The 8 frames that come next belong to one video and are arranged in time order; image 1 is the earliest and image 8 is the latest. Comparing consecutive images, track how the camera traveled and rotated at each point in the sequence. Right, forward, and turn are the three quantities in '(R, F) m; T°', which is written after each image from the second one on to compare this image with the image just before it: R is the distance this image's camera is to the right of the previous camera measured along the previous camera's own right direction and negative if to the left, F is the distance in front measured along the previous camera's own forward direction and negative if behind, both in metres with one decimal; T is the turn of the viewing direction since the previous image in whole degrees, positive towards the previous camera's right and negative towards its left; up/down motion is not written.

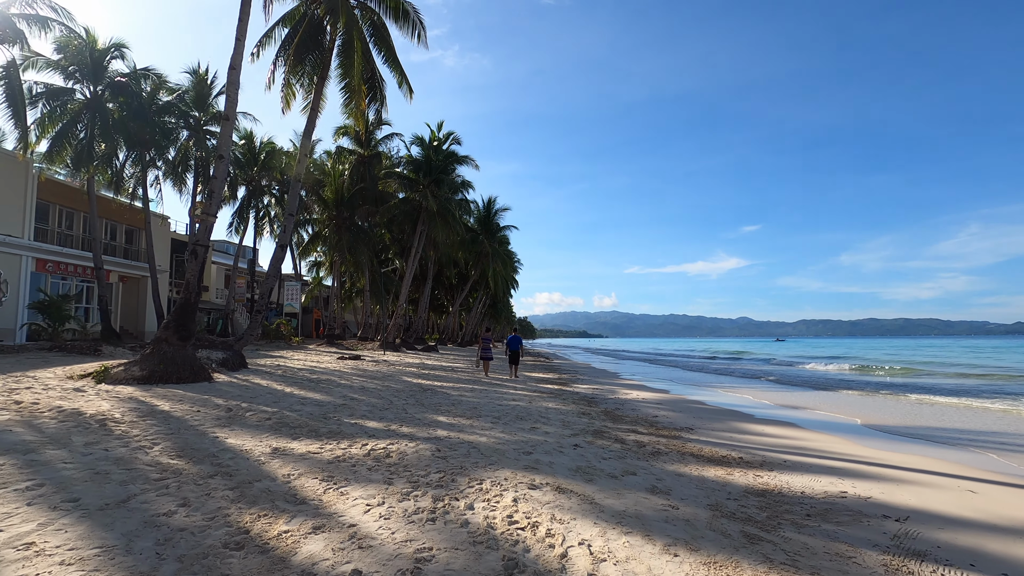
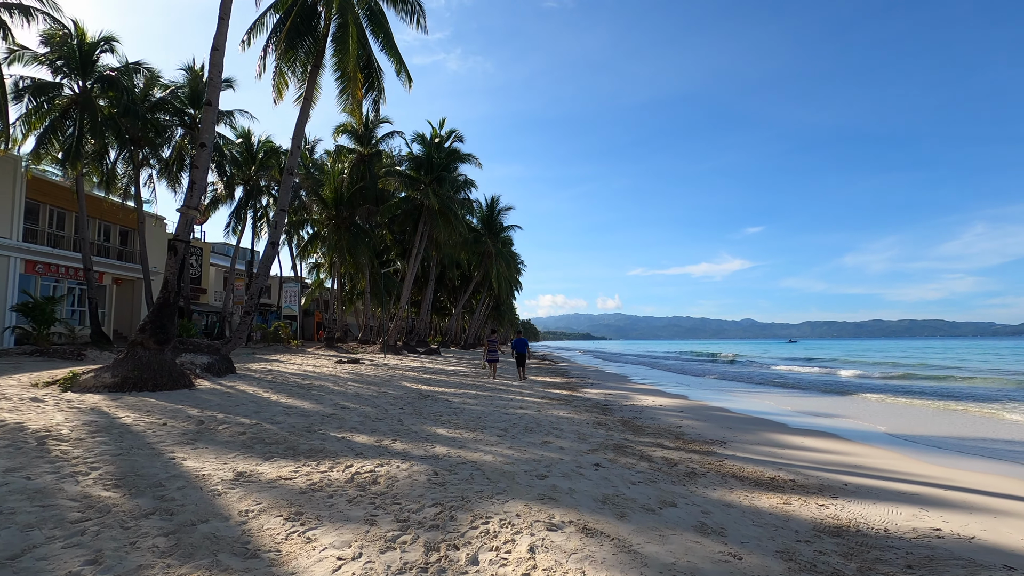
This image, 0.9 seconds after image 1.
(-0.1, +0.9) m; 0°
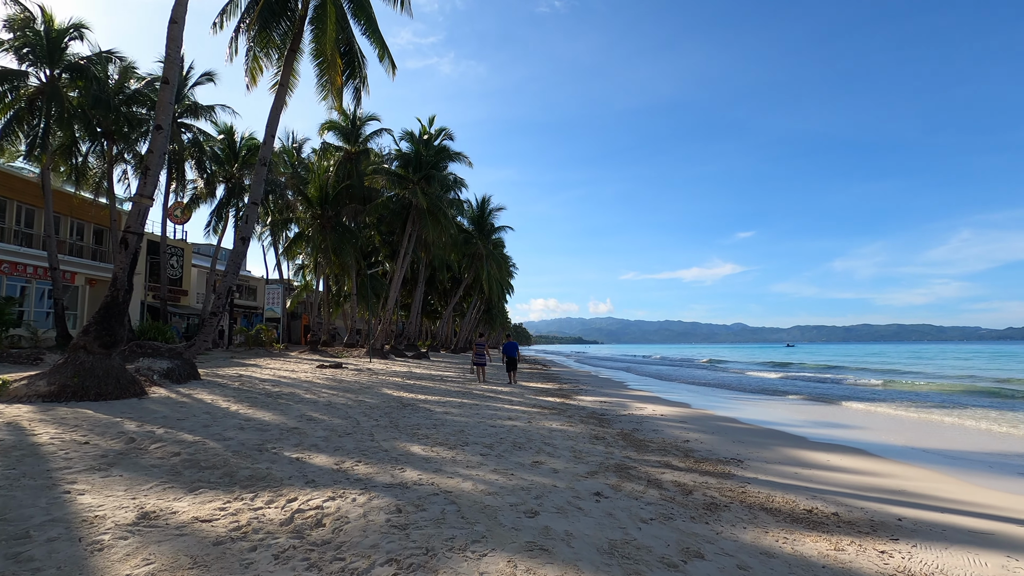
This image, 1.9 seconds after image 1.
(+0.1, +1.0) m; +1°
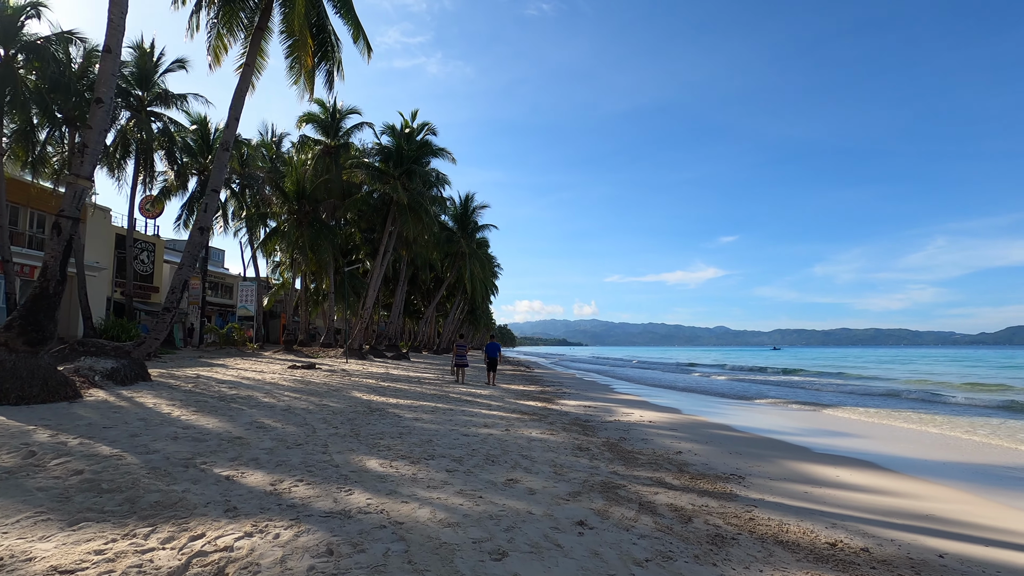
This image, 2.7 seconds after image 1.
(+0.1, +0.8) m; +2°
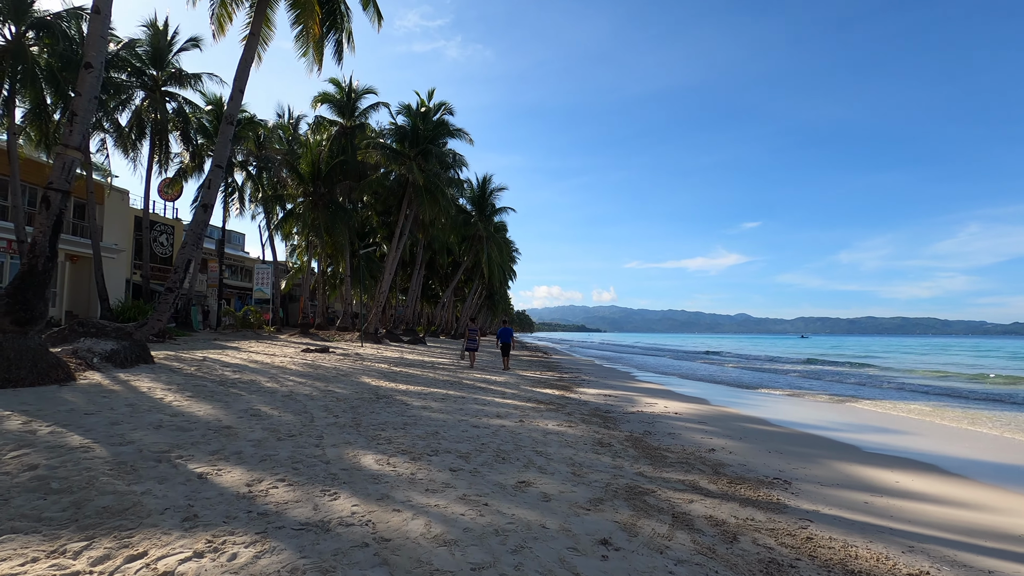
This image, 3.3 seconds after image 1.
(0.0, +0.7) m; -2°
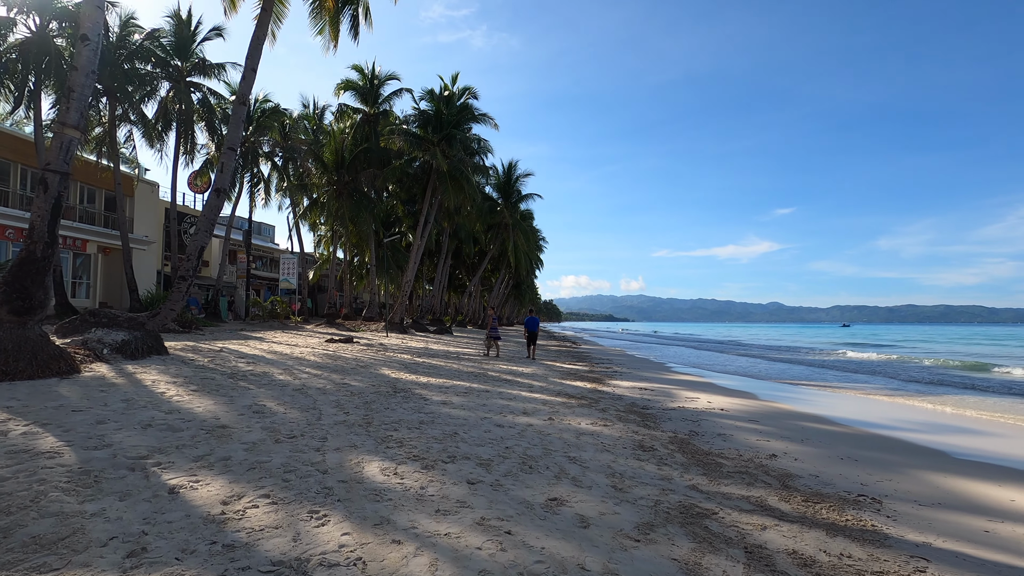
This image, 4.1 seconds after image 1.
(0.0, +0.8) m; -3°
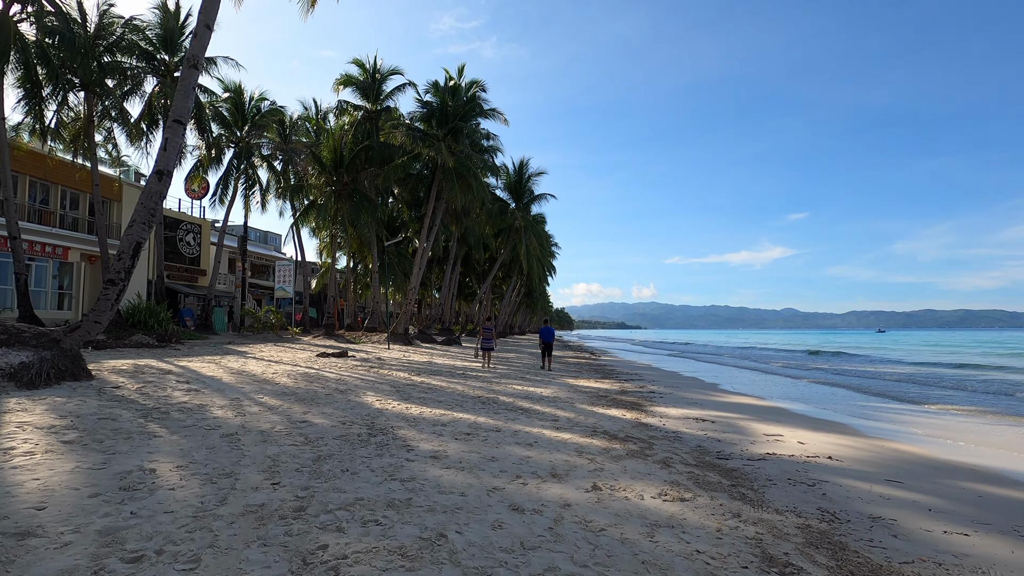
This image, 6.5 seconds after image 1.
(-0.1, +2.4) m; -1°
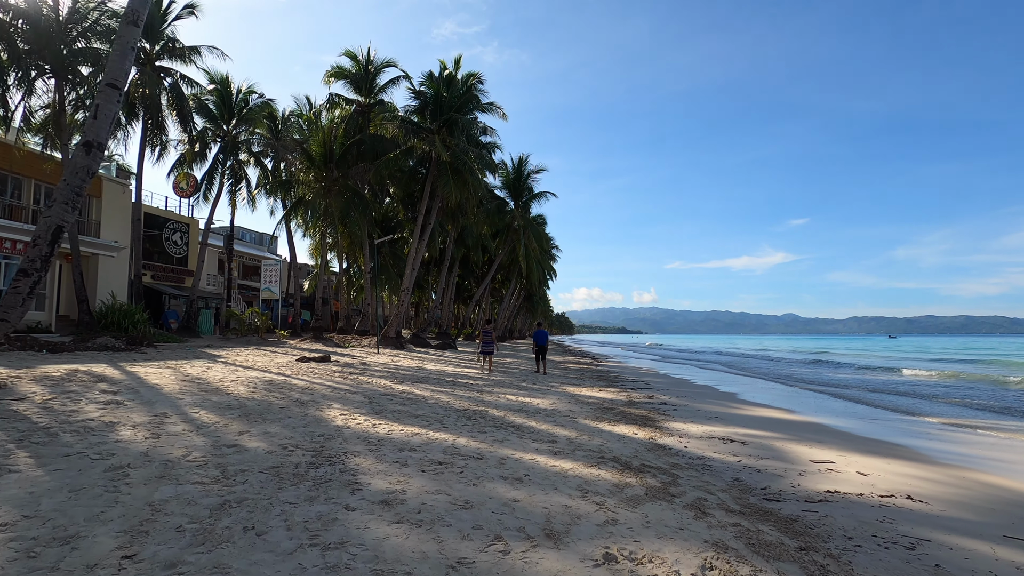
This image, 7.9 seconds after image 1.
(+0.1, +1.4) m; 0°
